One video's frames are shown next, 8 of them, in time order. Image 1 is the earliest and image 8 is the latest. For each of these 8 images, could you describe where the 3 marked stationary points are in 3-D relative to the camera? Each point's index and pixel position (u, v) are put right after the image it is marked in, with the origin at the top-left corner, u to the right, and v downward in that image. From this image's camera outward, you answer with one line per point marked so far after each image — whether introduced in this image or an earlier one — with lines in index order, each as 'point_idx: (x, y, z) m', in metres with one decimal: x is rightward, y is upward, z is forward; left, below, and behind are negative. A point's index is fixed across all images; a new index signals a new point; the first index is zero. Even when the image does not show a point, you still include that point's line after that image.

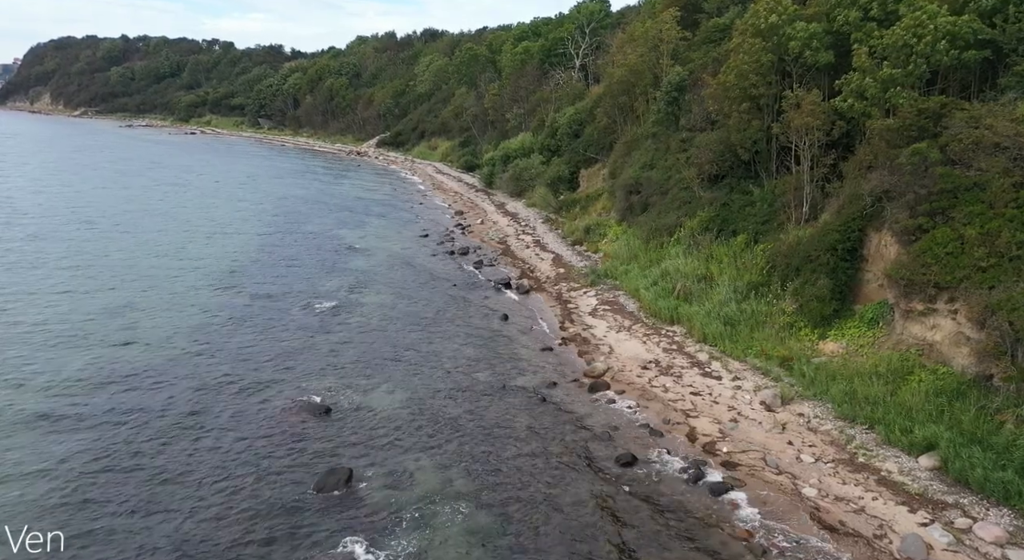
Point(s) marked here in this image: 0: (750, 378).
0: (+5.7, -2.3, +18.8) m
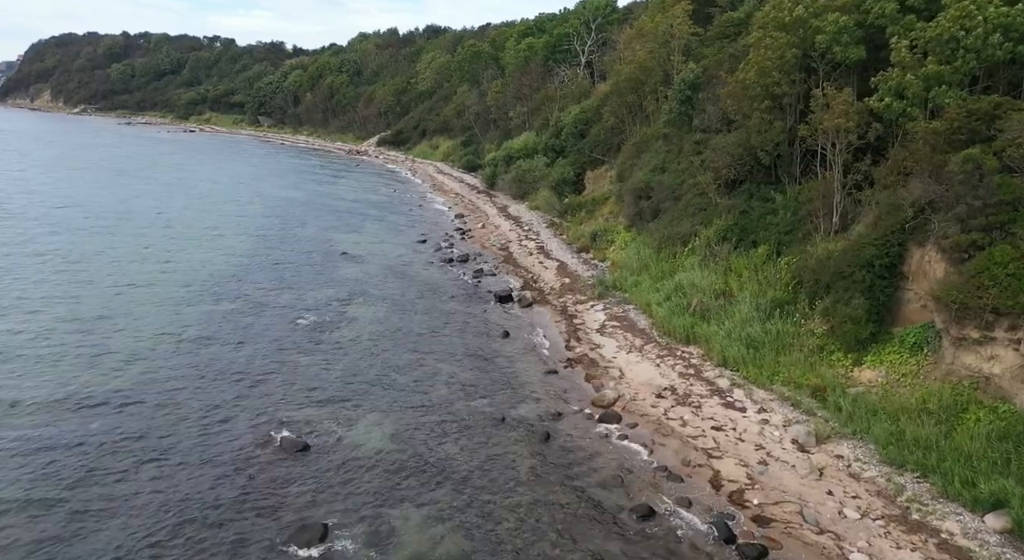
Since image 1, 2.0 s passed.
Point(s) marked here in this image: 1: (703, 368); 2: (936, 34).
0: (+5.7, -2.8, +16.8) m
1: (+4.7, -2.2, +19.6) m
2: (+9.6, +5.6, +17.9) m
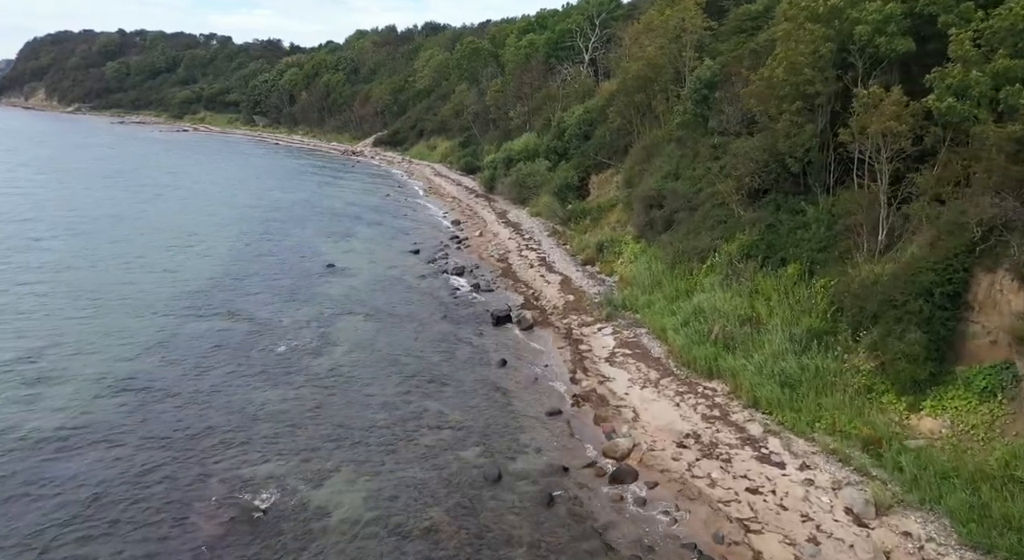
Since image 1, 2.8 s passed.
0: (+5.7, -3.4, +14.2) m
1: (+4.7, -2.8, +17.0) m
2: (+9.6, +5.0, +15.3) m
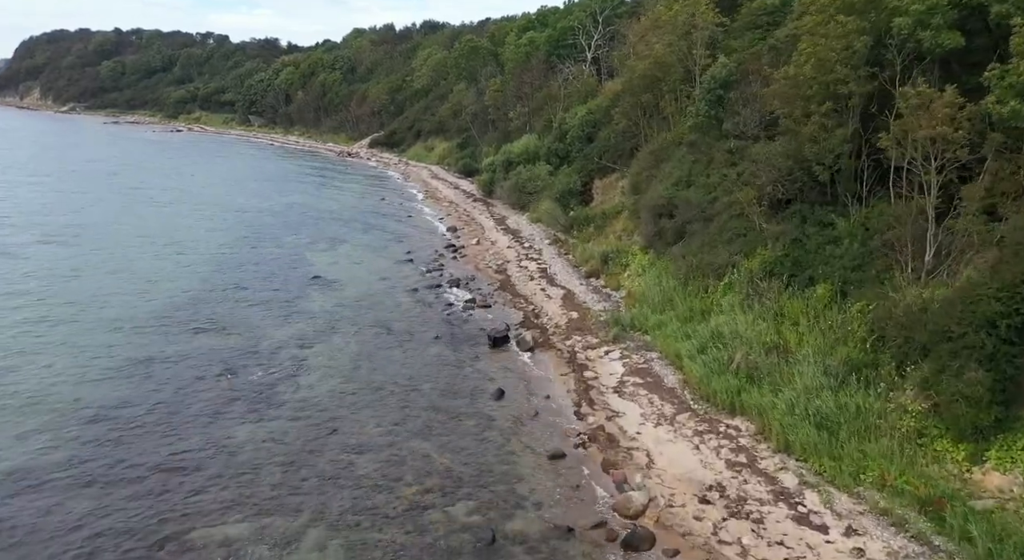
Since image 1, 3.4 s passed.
0: (+5.6, -3.9, +12.1) m
1: (+4.6, -3.3, +14.9) m
2: (+9.5, +4.4, +13.2) m
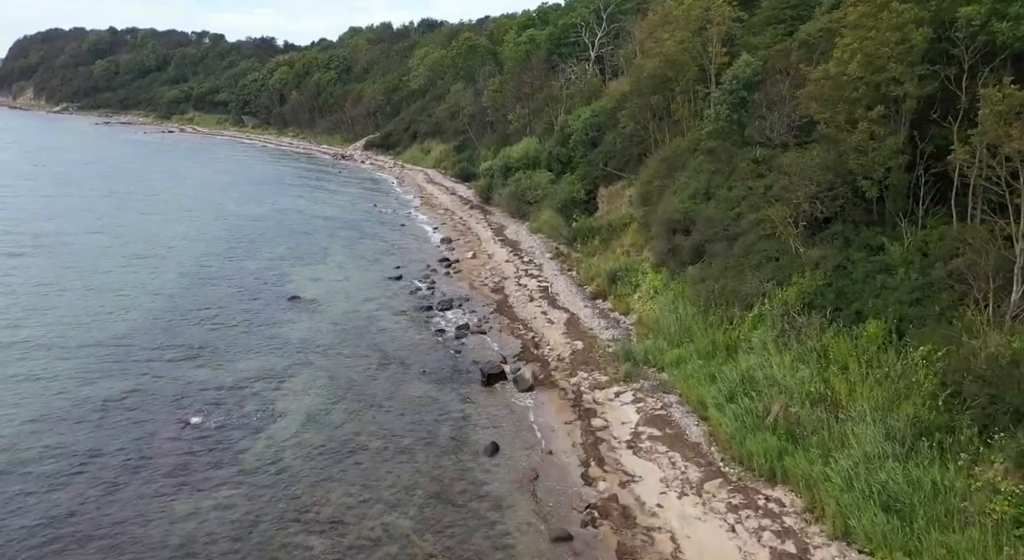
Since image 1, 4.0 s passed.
0: (+5.5, -4.6, +9.3) m
1: (+4.5, -4.0, +12.1) m
2: (+9.4, +3.7, +10.4) m
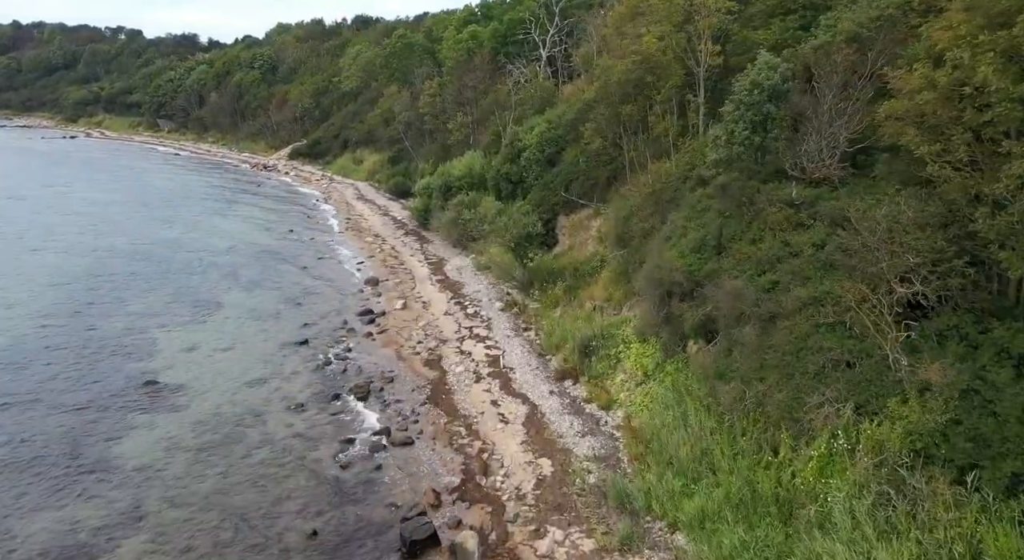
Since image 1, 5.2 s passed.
0: (+5.2, -6.4, +2.9) m
1: (+4.0, -5.8, +5.6) m
2: (+8.9, +2.0, +4.2) m
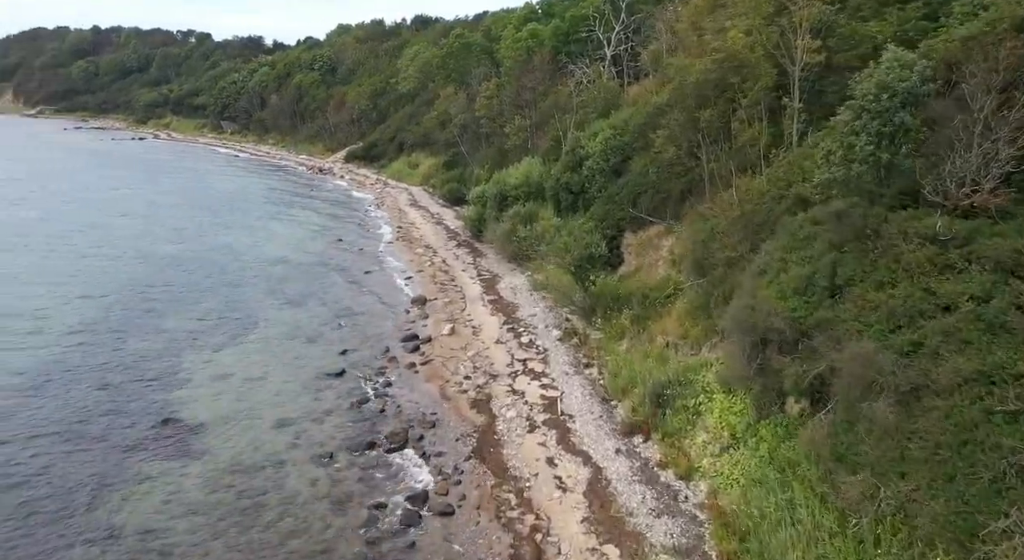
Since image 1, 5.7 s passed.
0: (+5.2, -7.2, -0.3) m
1: (+4.2, -6.6, +2.4) m
2: (+9.1, +1.1, +0.7) m
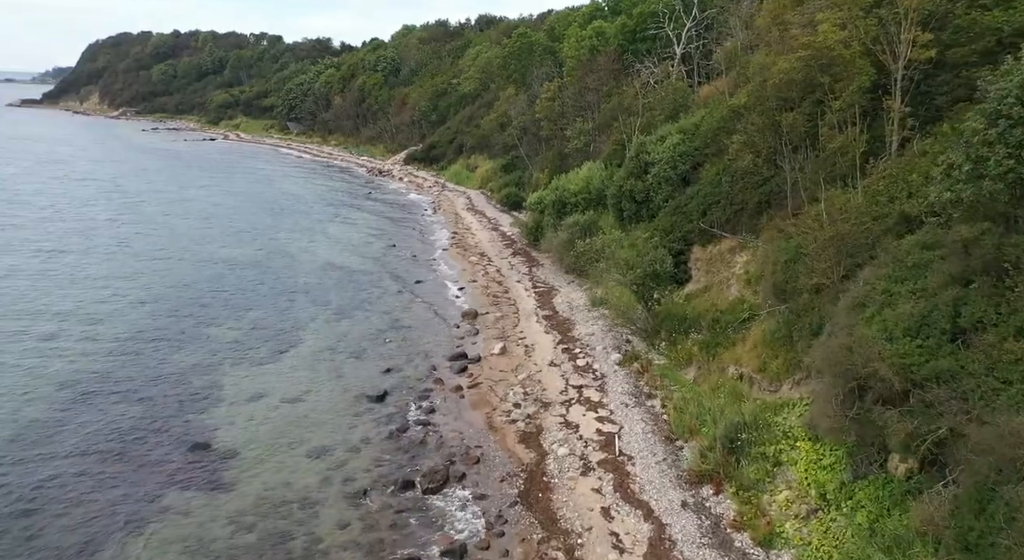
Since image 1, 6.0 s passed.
0: (+4.8, -7.7, -2.5) m
1: (+4.0, -7.1, +0.2) m
2: (+8.9, +0.5, -1.8) m
